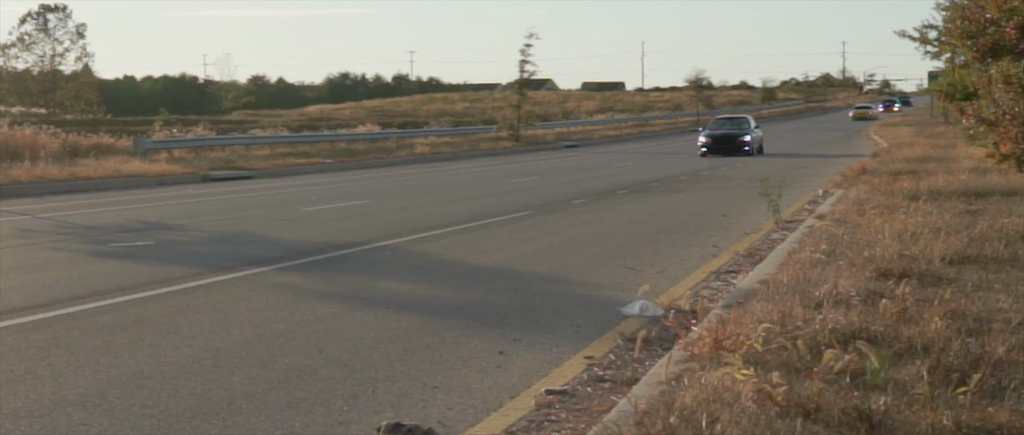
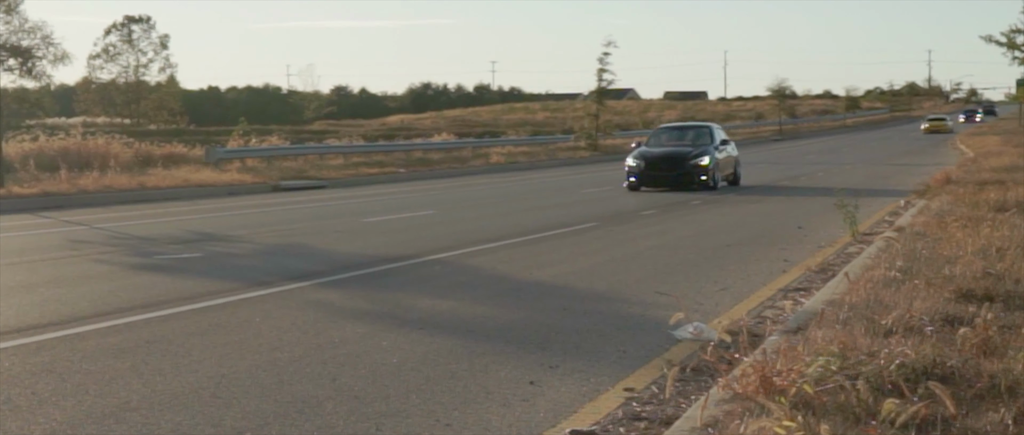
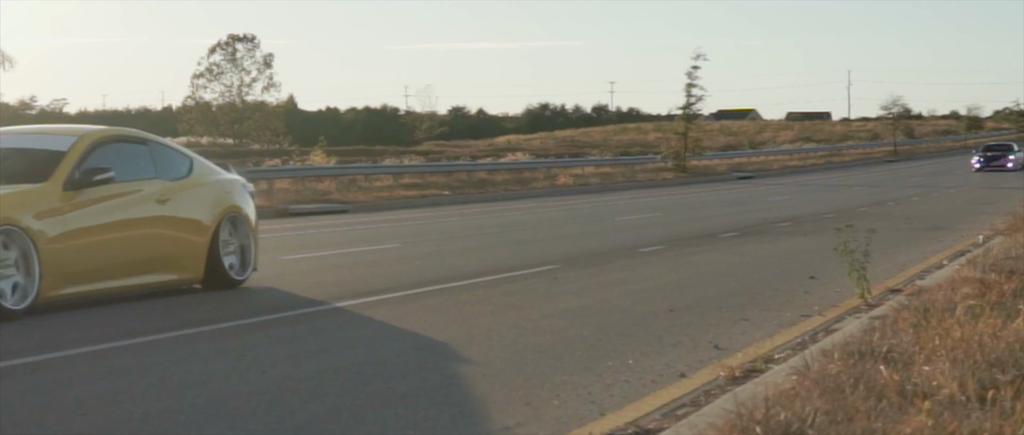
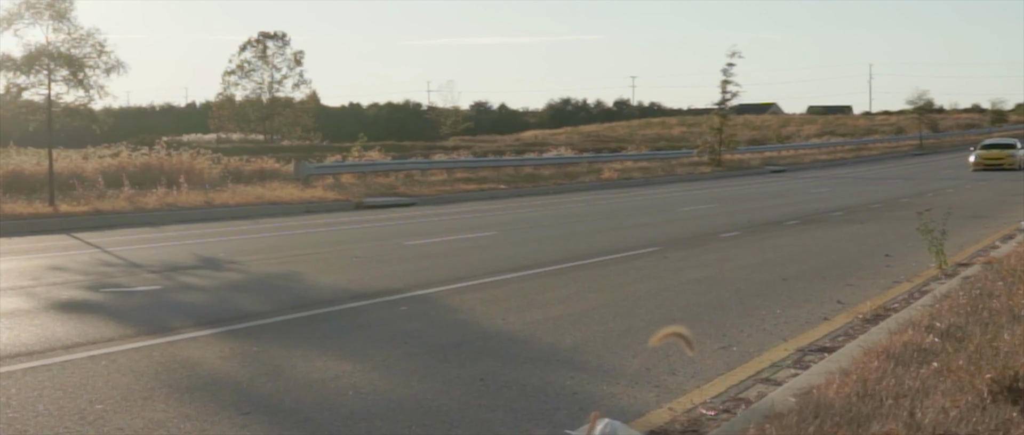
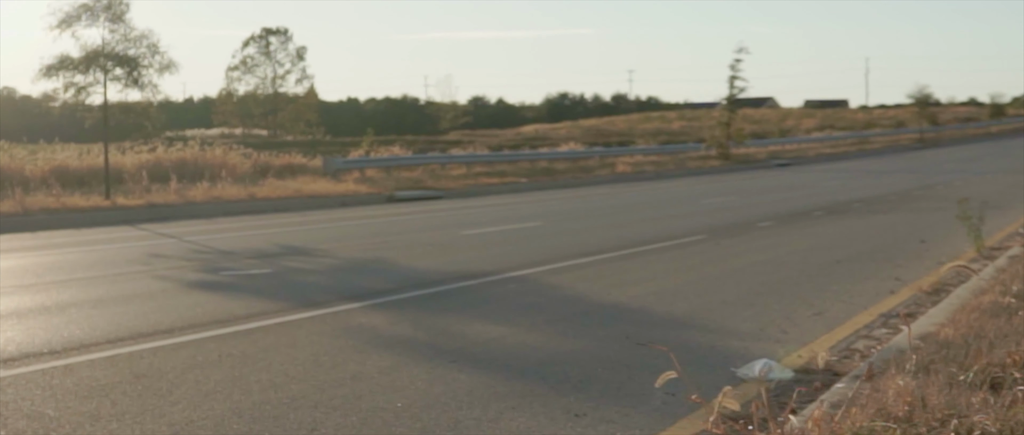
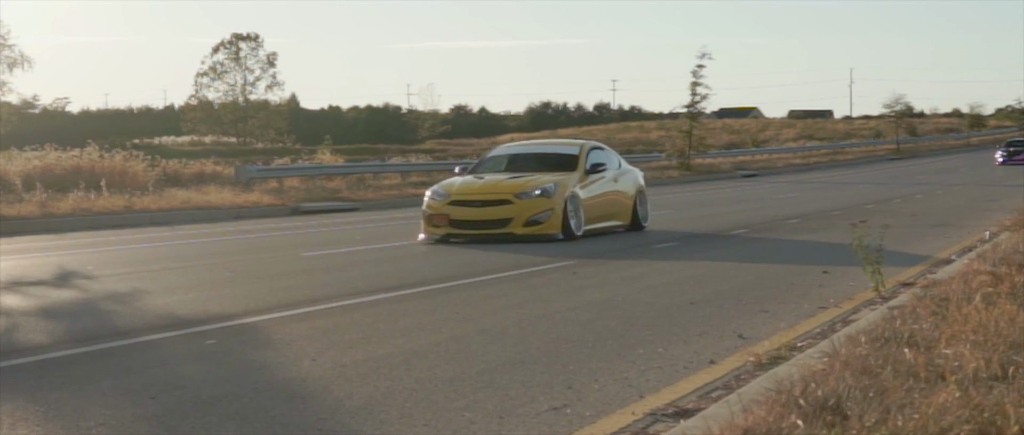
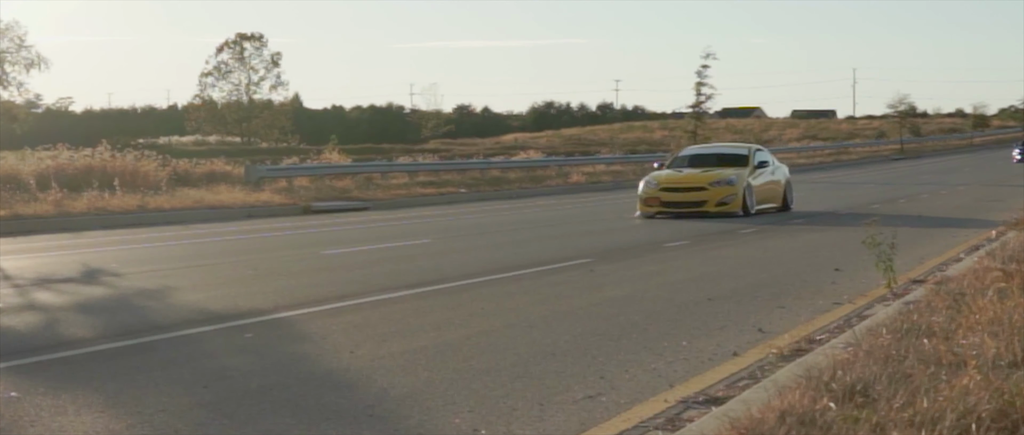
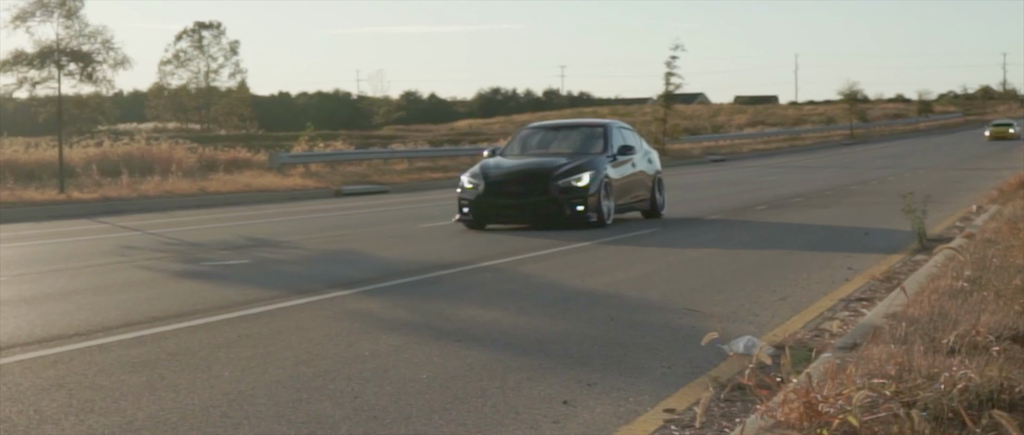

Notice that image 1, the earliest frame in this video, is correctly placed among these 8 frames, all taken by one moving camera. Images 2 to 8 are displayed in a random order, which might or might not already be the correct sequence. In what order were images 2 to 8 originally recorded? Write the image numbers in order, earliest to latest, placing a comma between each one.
2, 8, 5, 4, 7, 6, 3
